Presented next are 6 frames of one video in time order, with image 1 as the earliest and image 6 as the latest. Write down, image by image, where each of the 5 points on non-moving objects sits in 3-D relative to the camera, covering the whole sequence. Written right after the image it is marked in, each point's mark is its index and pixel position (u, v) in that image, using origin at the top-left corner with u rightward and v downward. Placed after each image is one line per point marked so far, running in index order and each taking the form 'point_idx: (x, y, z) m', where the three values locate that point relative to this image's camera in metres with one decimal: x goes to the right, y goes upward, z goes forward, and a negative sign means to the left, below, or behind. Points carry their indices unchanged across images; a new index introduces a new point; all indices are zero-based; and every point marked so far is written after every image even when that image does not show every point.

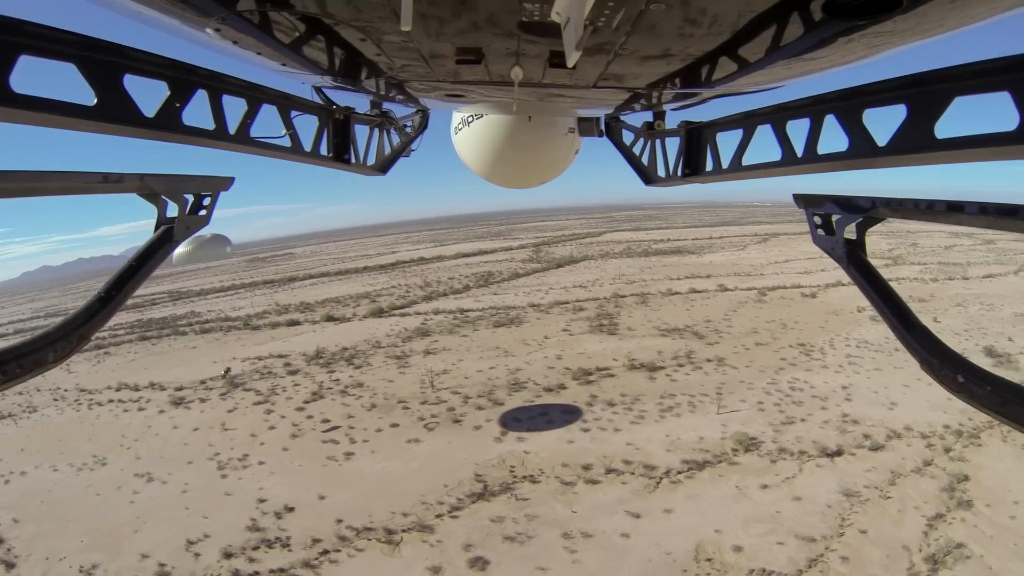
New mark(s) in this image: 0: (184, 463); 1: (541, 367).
0: (-4.5, -2.4, +7.0) m
1: (+0.5, -1.4, +9.1) m
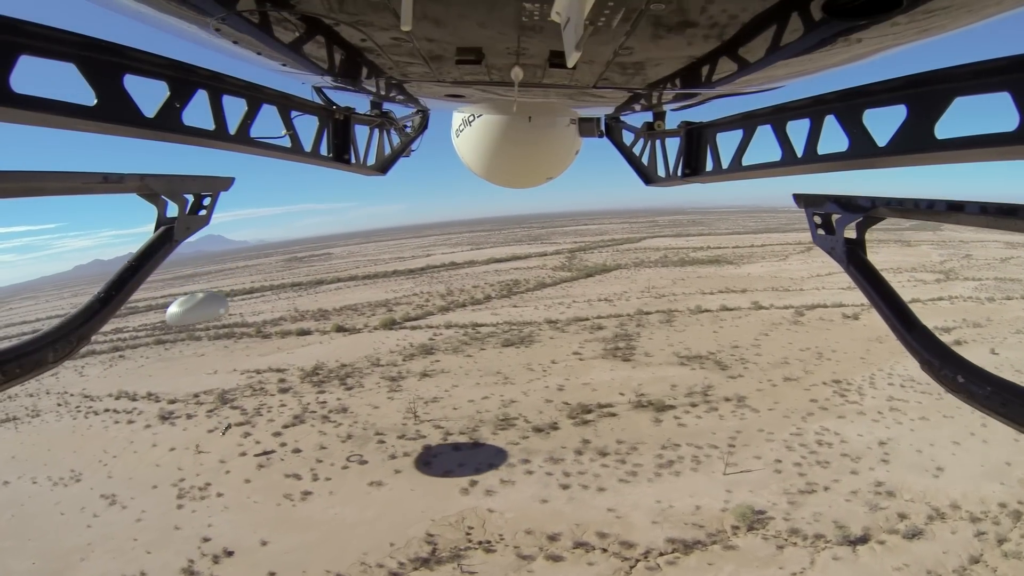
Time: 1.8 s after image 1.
0: (-4.8, -2.6, +6.8) m
1: (+0.4, -1.8, +8.4) m
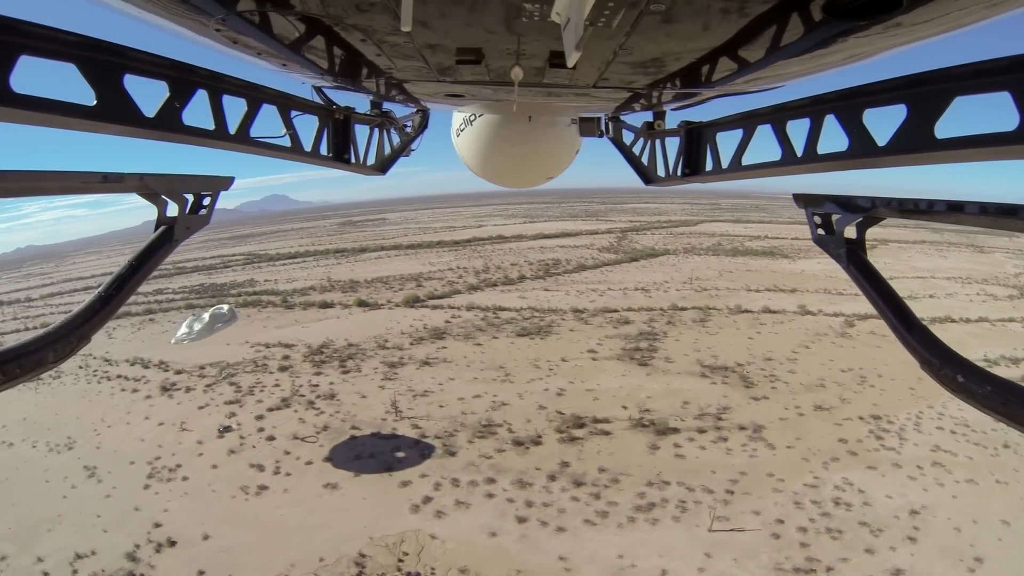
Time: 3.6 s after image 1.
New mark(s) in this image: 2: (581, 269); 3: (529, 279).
0: (-5.1, -2.3, +6.8) m
1: (+0.2, -1.8, +7.7) m
2: (+2.5, +0.8, +19.2) m
3: (+0.6, +0.4, +17.9) m
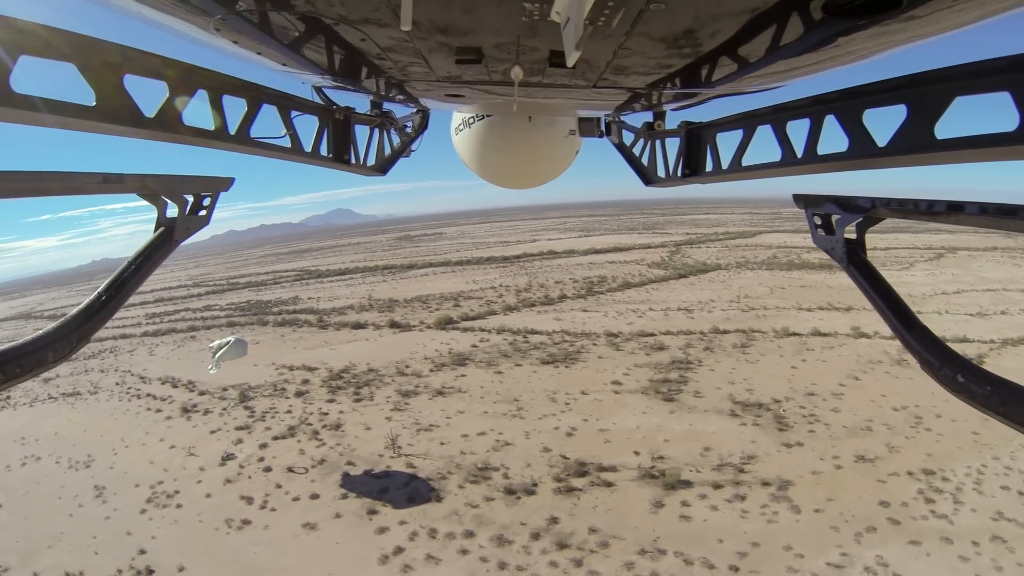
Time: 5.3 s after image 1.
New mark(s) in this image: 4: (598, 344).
0: (-5.2, -2.7, +6.9) m
1: (+0.3, -2.2, +7.3) m
2: (+4.0, +0.1, +18.4) m
3: (+1.9, -0.3, +17.3) m
4: (+2.0, -1.3, +11.8) m
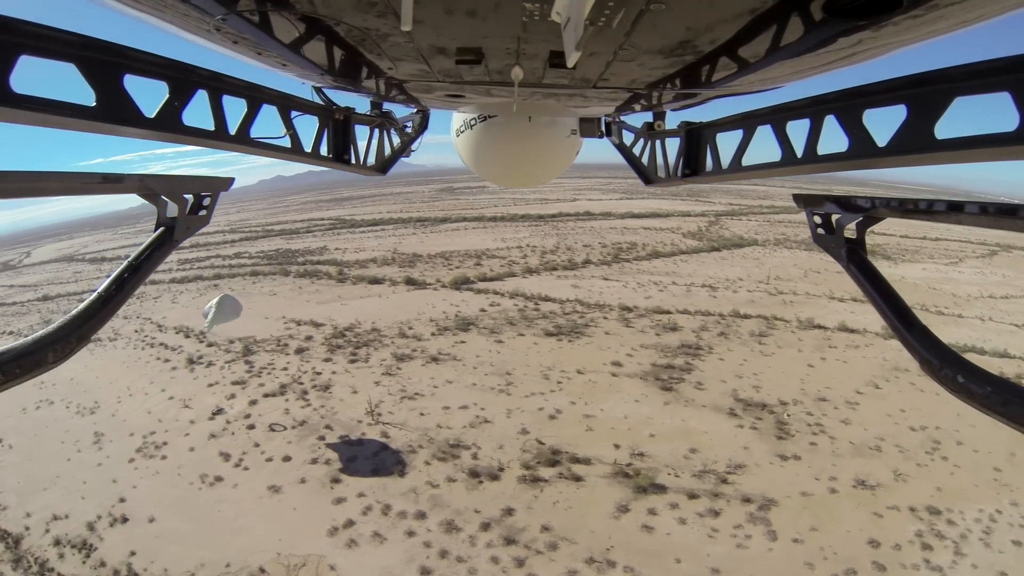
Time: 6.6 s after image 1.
0: (-5.5, -2.1, +7.2) m
1: (0.0, -1.9, +7.0) m
2: (+4.9, +1.1, +17.5) m
3: (+2.7, +0.9, +16.6) m
4: (+2.2, -0.7, +11.3) m
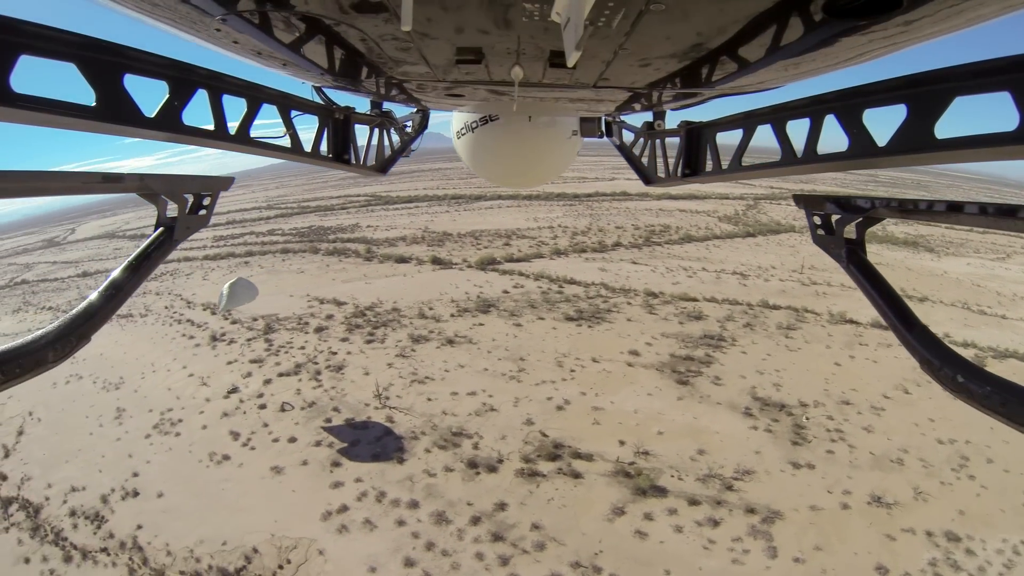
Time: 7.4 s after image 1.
0: (-5.4, -1.8, +7.6) m
1: (+0.1, -1.7, +6.9) m
2: (+5.9, +1.7, +16.7) m
3: (+3.6, +1.4, +16.1) m
4: (+2.6, -0.4, +10.9) m
